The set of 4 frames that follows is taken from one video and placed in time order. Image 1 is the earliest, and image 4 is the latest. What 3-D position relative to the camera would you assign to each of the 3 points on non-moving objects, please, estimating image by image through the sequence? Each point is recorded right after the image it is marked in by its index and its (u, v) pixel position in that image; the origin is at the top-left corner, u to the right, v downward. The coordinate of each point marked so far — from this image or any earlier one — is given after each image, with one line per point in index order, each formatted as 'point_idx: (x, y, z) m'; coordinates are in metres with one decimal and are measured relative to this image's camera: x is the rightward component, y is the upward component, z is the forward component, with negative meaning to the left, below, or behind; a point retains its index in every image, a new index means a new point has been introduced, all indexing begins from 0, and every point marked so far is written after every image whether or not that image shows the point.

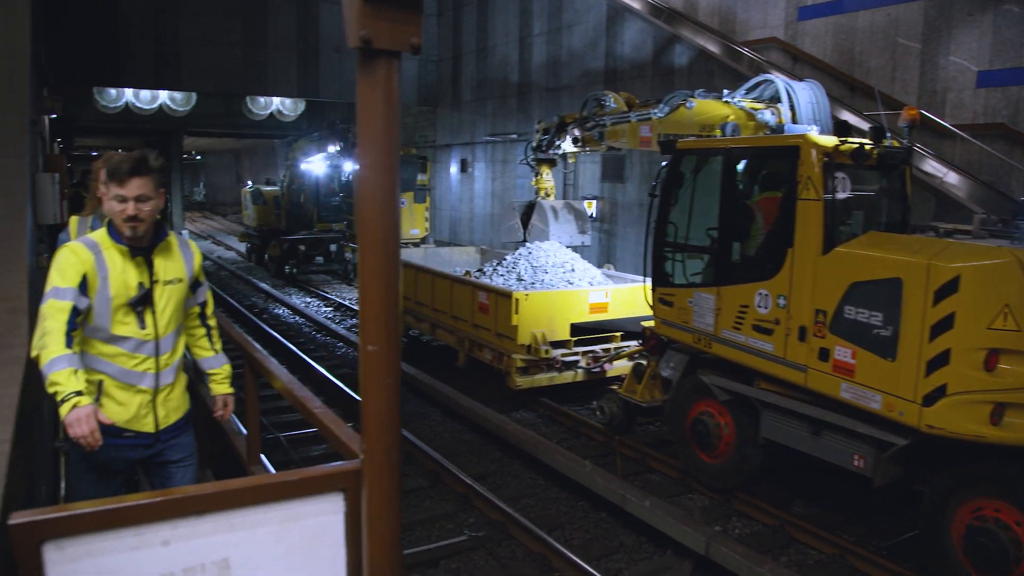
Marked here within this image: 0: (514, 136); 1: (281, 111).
0: (+0.1, +3.0, +16.4) m
1: (-5.5, +4.2, +20.0) m
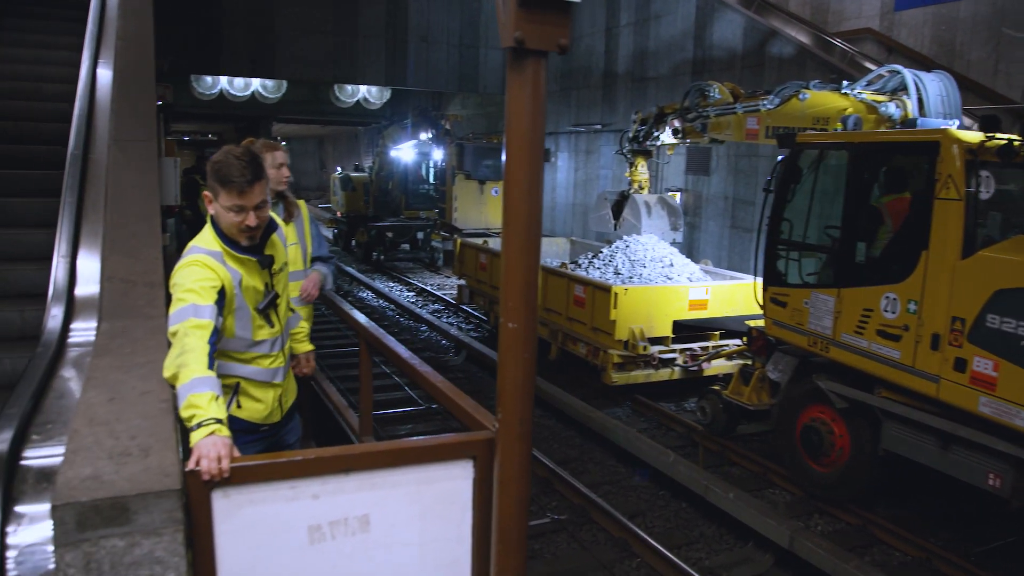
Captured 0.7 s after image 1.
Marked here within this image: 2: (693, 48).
0: (+1.7, +3.2, +16.4) m
1: (-3.5, +4.6, +20.5) m
2: (+2.9, +3.9, +13.8) m
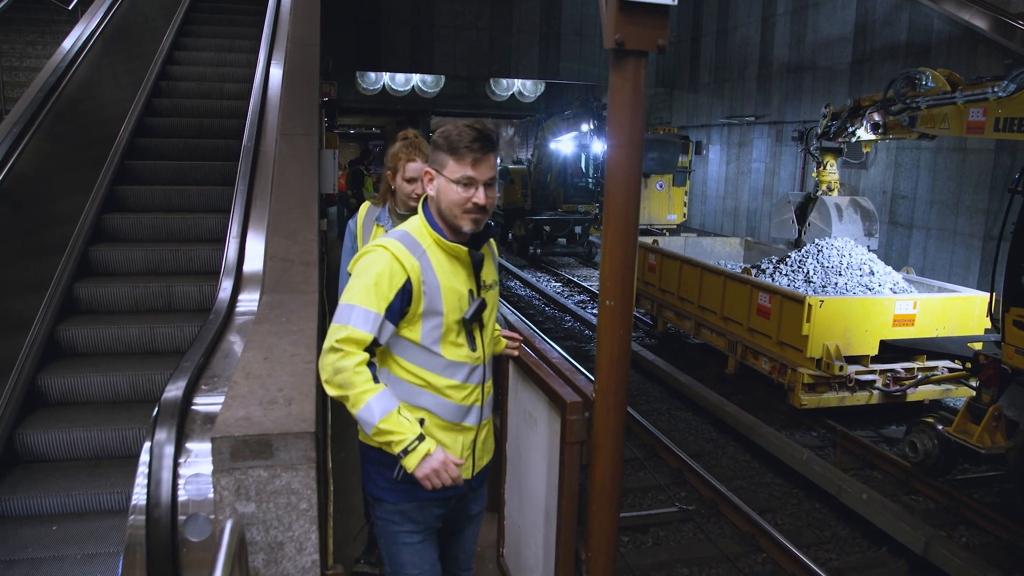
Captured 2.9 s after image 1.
0: (+4.6, +3.2, +16.0) m
1: (+0.2, +4.8, +20.9) m
2: (+5.4, +3.9, +13.2) m
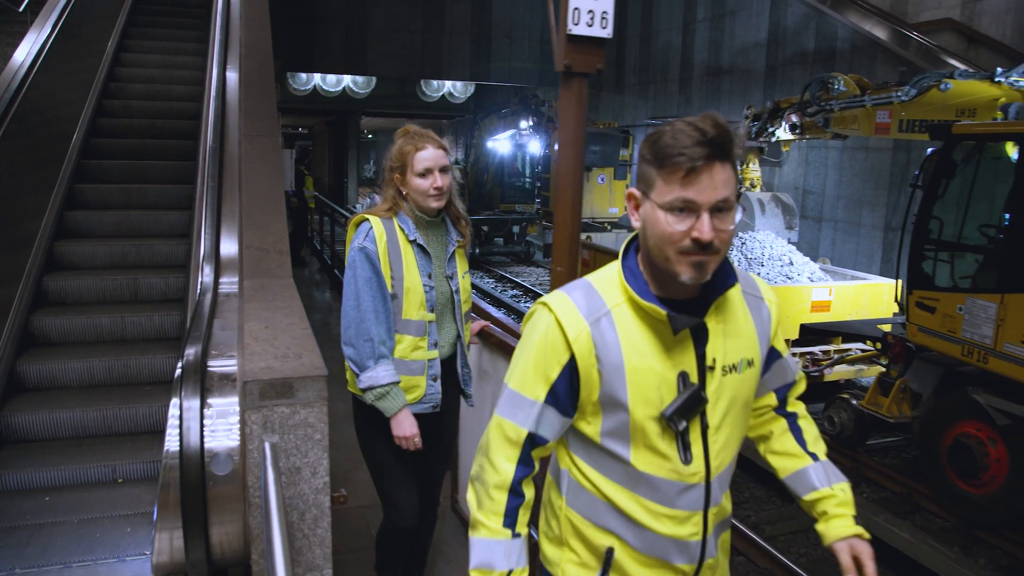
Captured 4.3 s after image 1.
0: (+3.2, +3.4, +16.8) m
1: (-1.5, +4.9, +21.3) m
2: (+4.3, +4.1, +14.0) m
